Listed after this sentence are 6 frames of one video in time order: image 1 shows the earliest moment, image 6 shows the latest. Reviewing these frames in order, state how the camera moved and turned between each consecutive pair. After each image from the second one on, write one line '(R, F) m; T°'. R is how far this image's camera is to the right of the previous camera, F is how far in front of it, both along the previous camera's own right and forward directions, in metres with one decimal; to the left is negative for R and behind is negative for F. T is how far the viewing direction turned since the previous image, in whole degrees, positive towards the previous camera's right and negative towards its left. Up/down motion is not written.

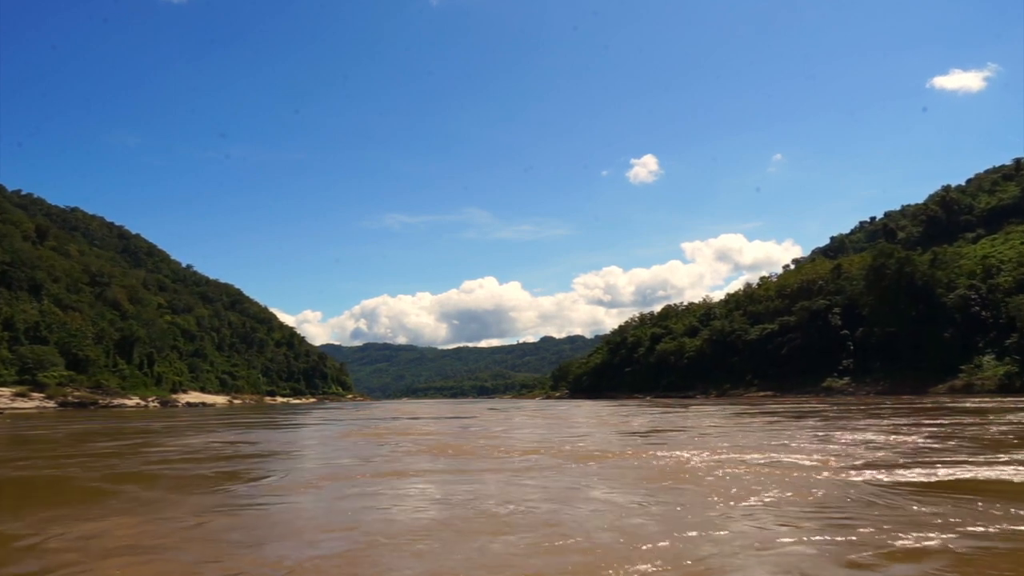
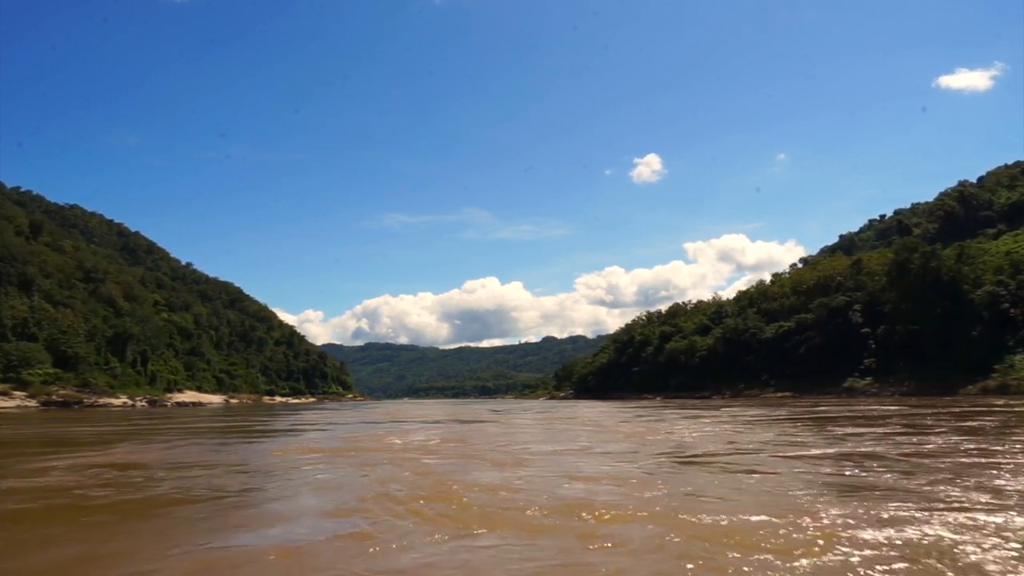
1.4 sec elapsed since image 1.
(-0.3, +2.4) m; 0°
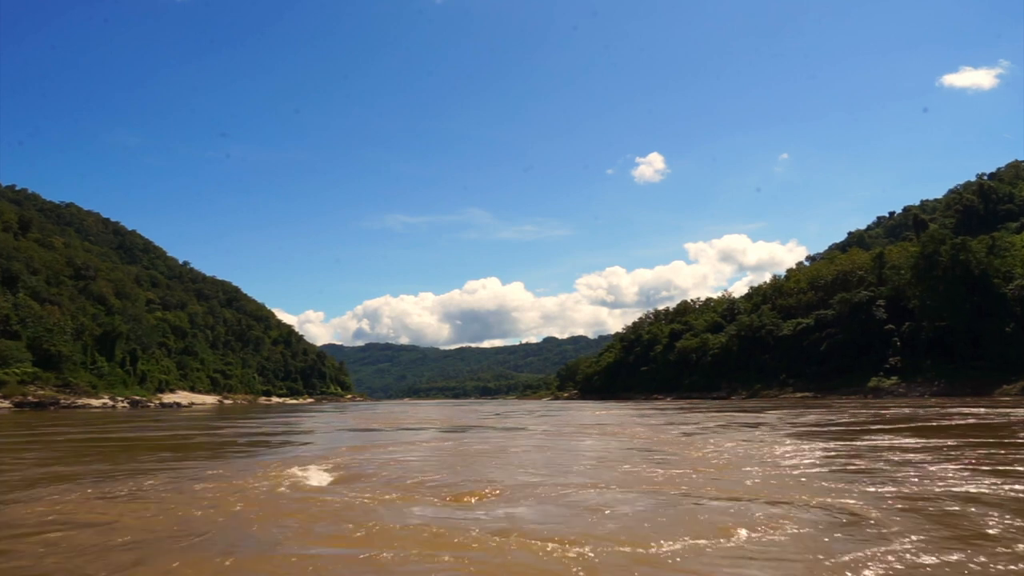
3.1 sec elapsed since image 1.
(-0.3, +2.9) m; 0°
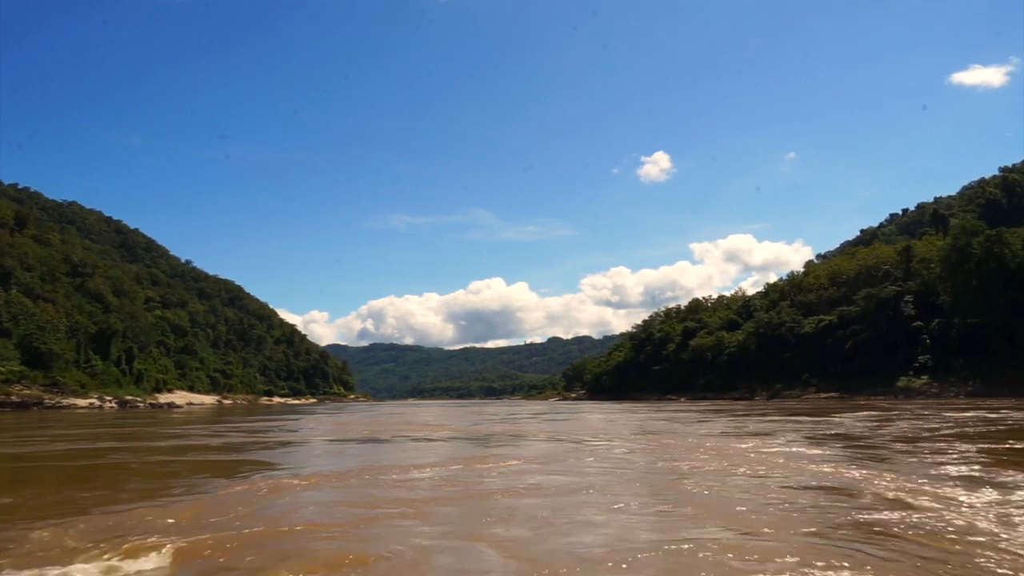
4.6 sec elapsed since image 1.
(-0.3, +2.5) m; 0°
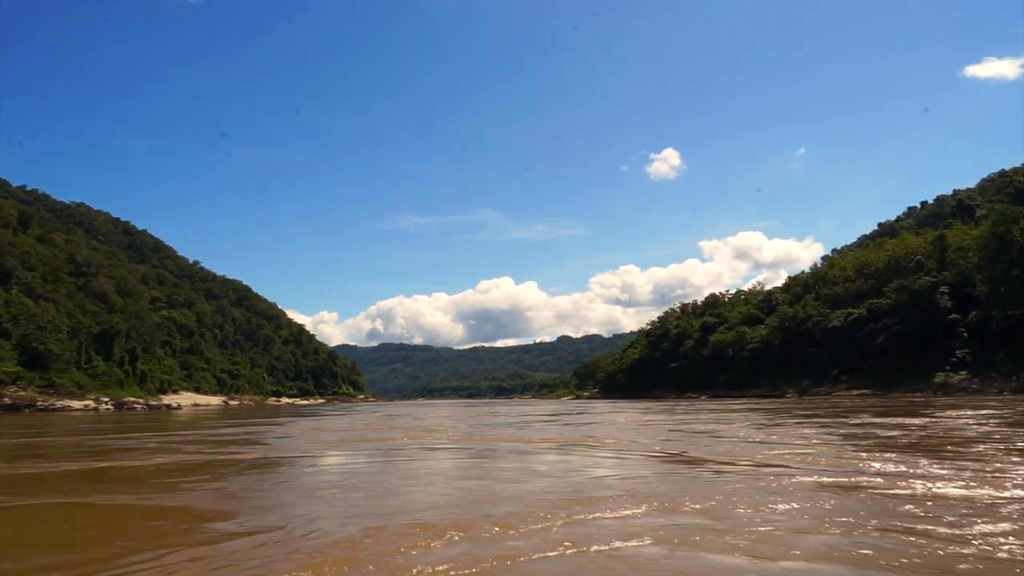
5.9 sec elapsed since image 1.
(-0.3, +2.2) m; -1°
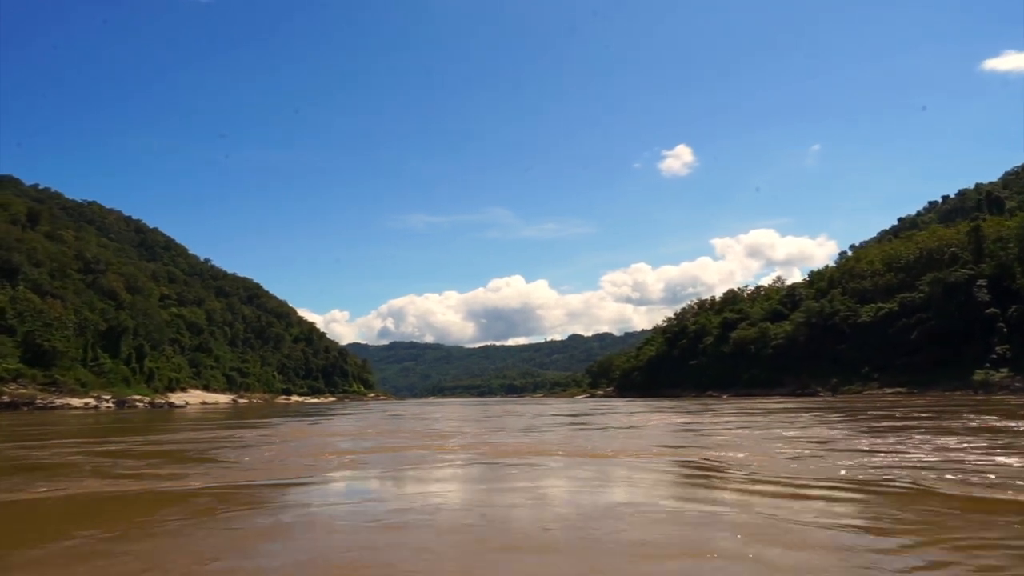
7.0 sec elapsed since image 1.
(-0.3, +1.8) m; -1°
